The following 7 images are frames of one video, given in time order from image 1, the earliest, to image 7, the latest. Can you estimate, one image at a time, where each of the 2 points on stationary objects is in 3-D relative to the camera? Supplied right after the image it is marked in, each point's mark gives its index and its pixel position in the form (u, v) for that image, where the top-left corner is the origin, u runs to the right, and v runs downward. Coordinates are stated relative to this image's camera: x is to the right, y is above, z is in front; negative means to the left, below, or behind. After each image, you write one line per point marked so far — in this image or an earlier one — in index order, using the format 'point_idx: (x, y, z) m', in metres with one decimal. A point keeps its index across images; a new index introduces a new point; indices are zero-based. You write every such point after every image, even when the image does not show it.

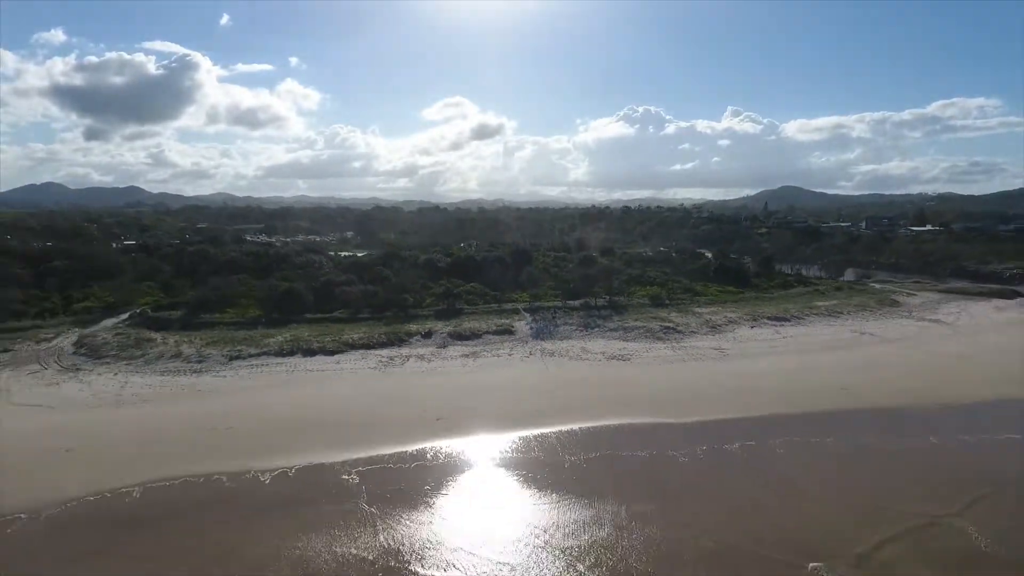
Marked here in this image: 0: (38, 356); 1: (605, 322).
0: (-7.8, -1.0, +10.3) m
1: (+1.9, -0.7, +13.0) m
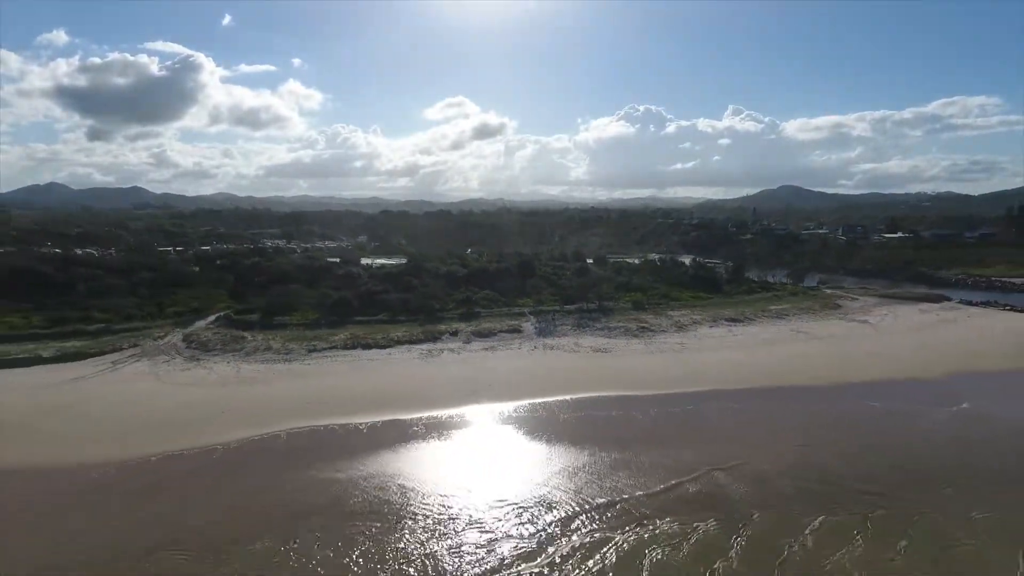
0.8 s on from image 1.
0: (-7.6, -1.2, +13.4) m
1: (+2.1, -0.9, +16.1) m
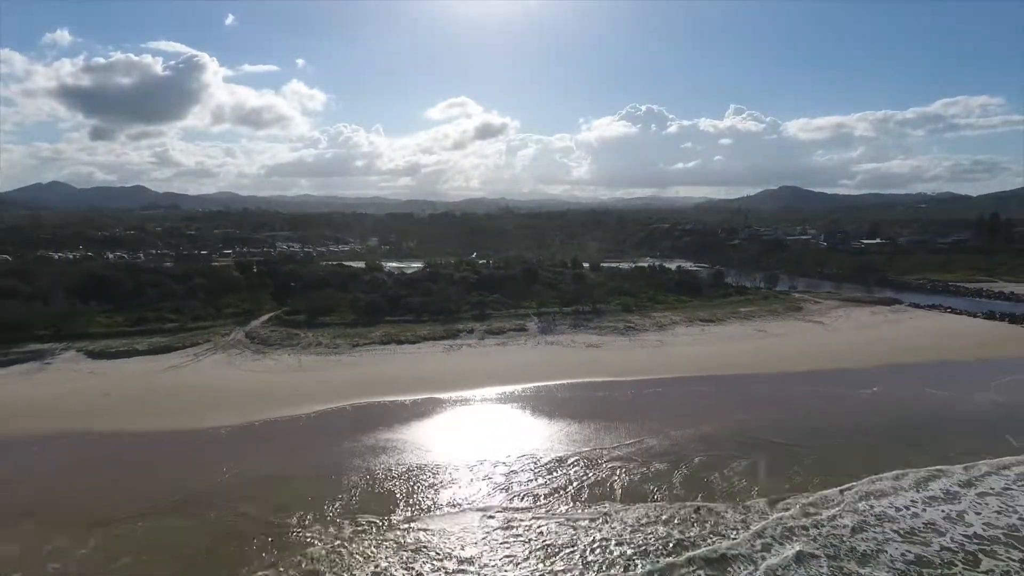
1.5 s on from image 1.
0: (-7.4, -1.4, +16.3) m
1: (+2.3, -1.0, +18.9) m
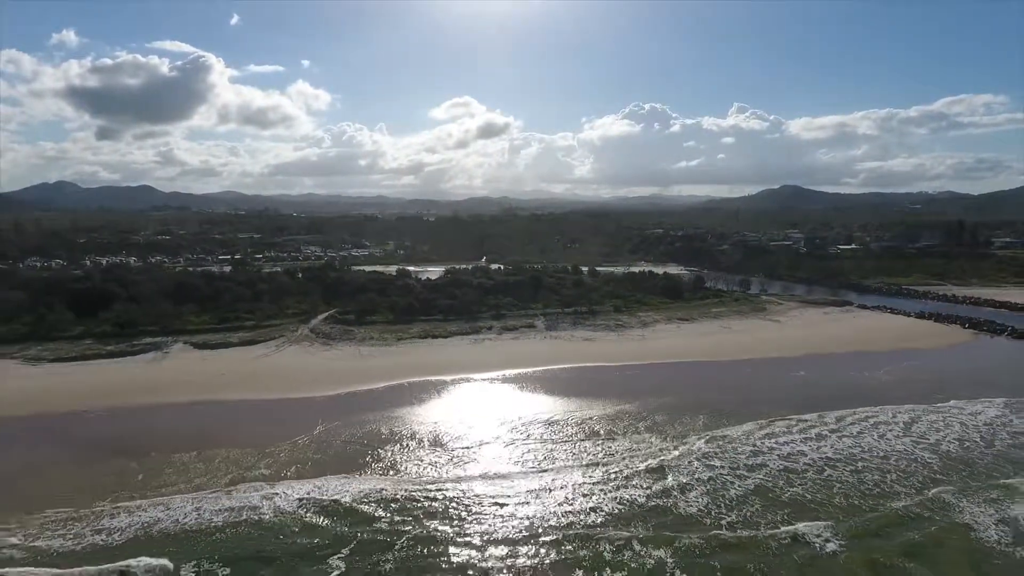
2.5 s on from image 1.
0: (-7.0, -1.6, +20.5) m
1: (+2.7, -1.2, +23.1) m
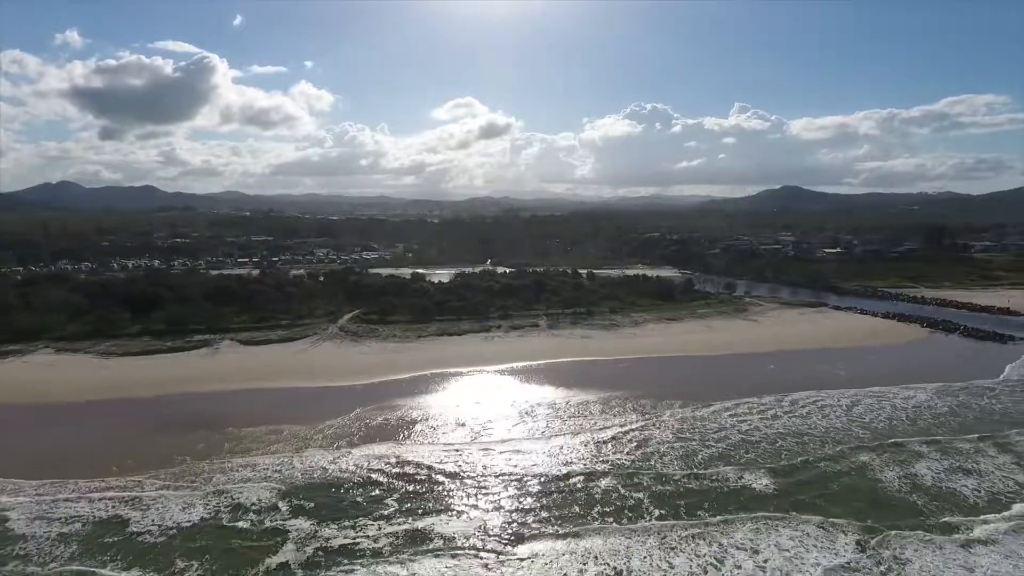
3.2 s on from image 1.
0: (-6.8, -1.7, +23.1) m
1: (+3.0, -1.3, +25.7) m
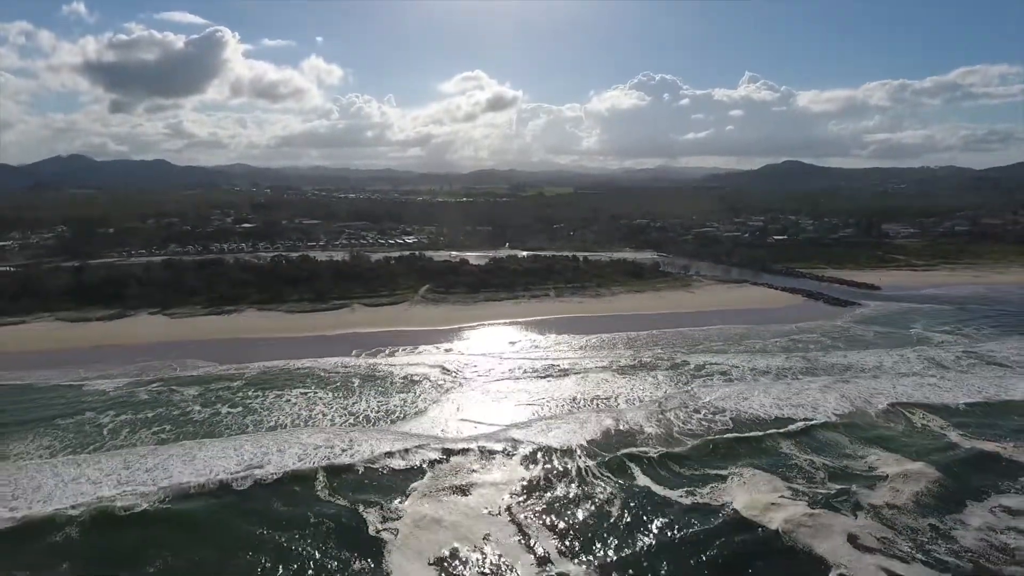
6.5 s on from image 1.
0: (-5.5, -0.7, +36.3) m
1: (+4.2, -0.2, +38.7) m
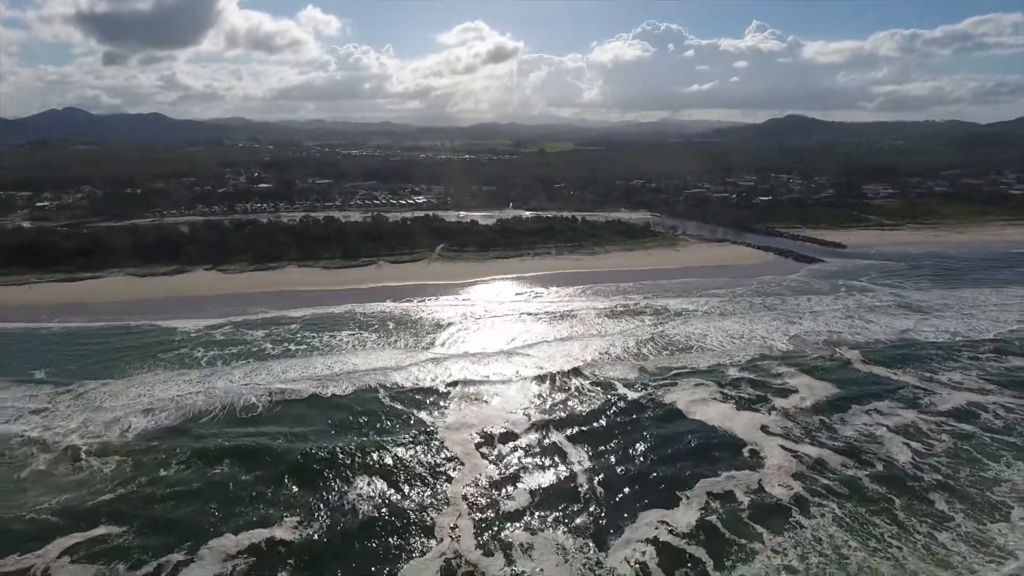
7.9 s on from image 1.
0: (-5.2, +2.1, +41.2) m
1: (+4.6, +2.7, +43.6) m
